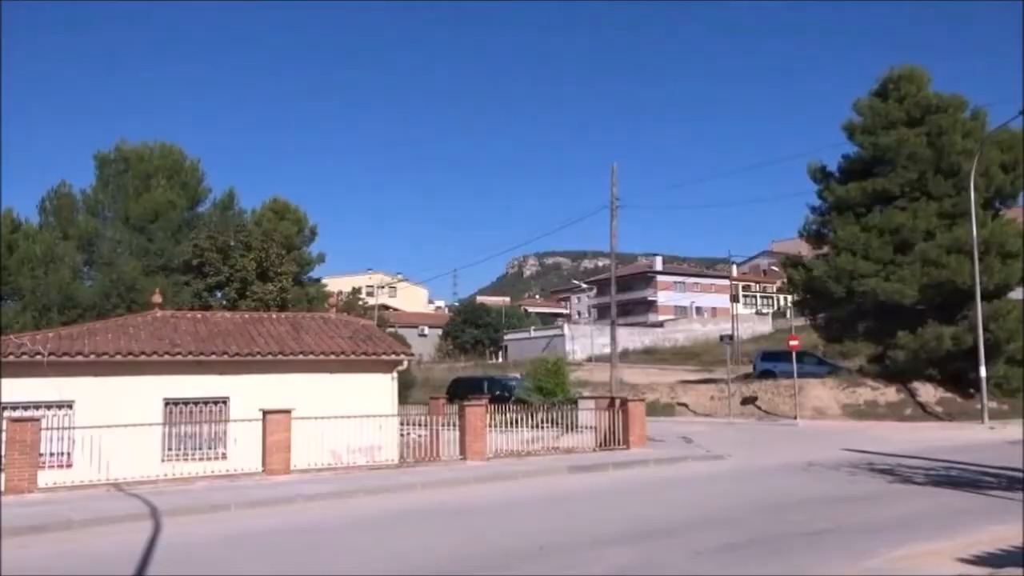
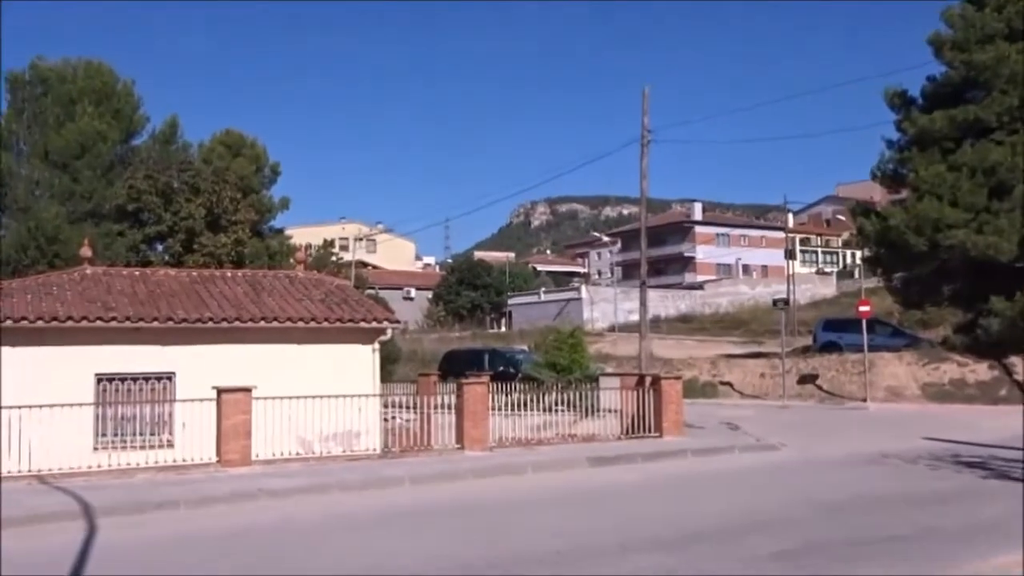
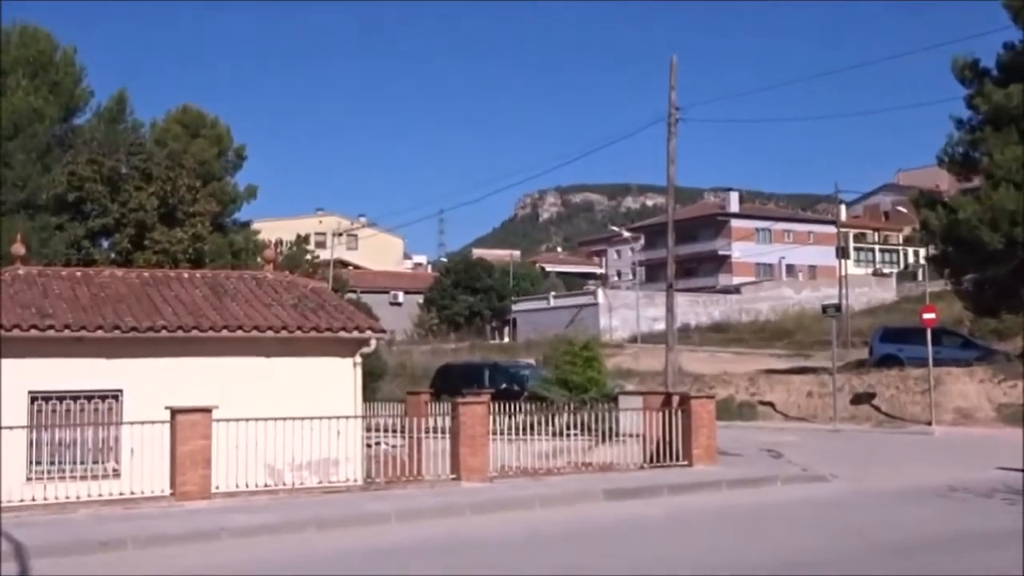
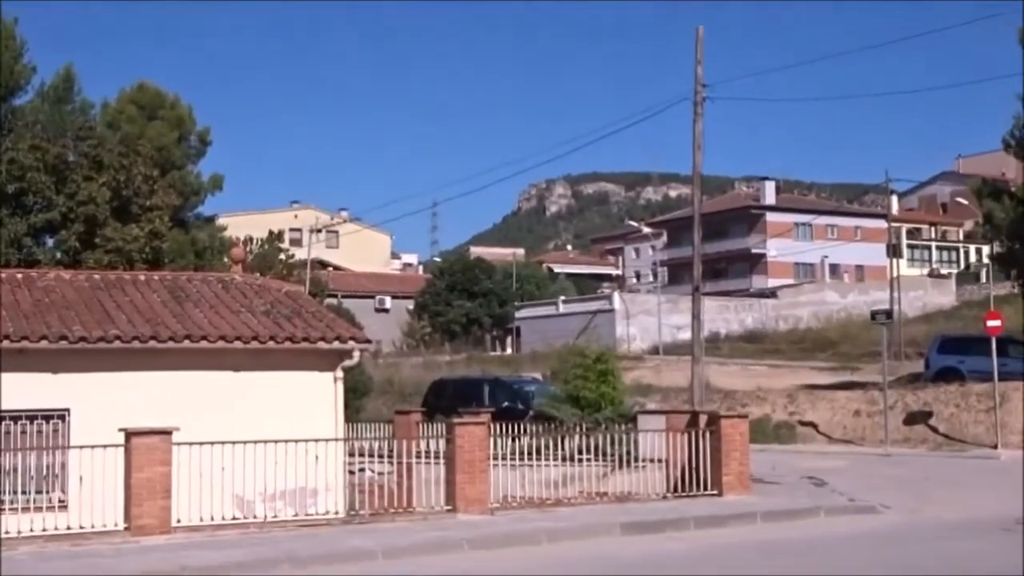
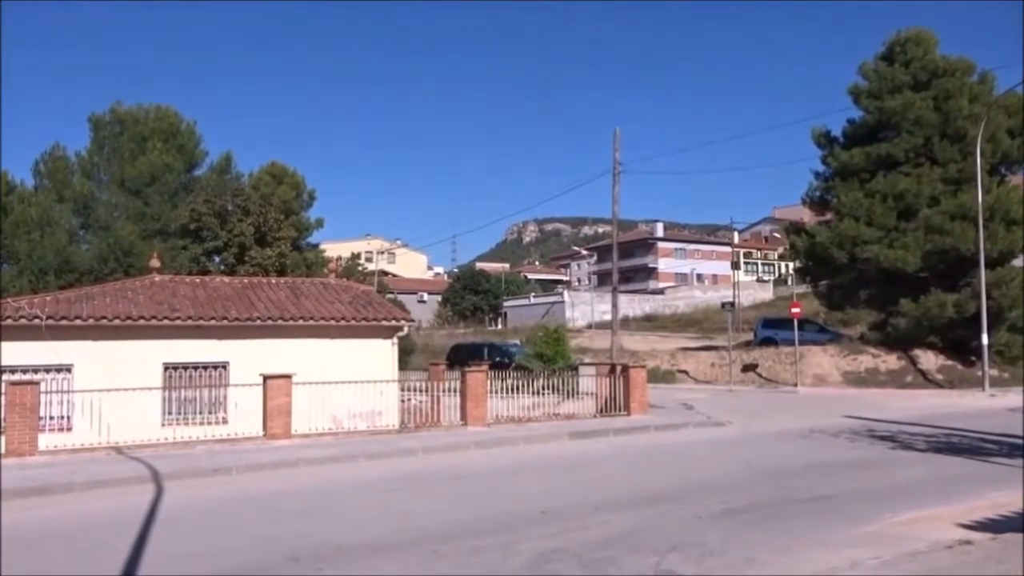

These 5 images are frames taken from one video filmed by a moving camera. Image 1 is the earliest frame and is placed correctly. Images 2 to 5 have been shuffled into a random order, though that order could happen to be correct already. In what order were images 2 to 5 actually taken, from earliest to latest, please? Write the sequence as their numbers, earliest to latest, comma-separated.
5, 2, 3, 4
